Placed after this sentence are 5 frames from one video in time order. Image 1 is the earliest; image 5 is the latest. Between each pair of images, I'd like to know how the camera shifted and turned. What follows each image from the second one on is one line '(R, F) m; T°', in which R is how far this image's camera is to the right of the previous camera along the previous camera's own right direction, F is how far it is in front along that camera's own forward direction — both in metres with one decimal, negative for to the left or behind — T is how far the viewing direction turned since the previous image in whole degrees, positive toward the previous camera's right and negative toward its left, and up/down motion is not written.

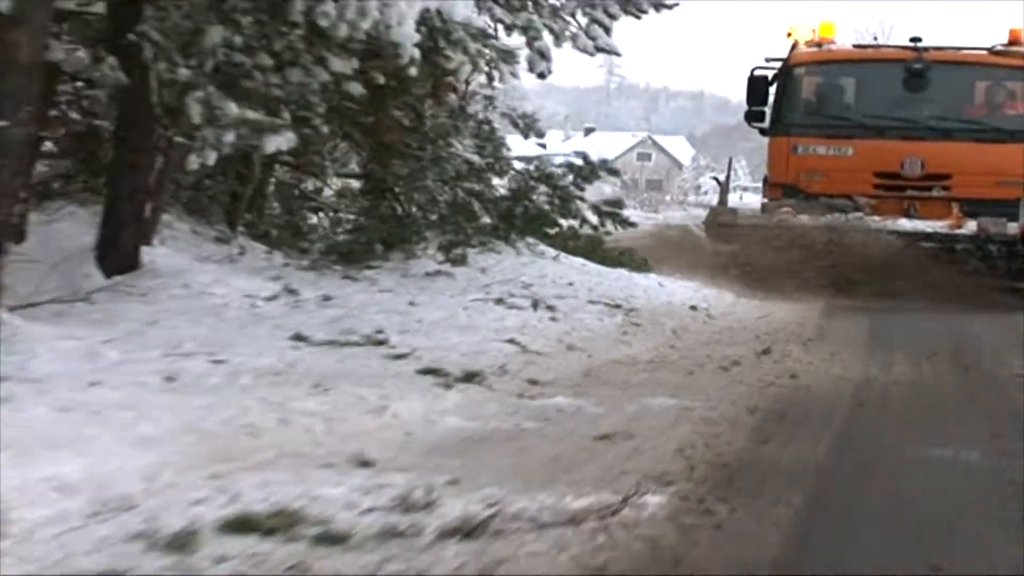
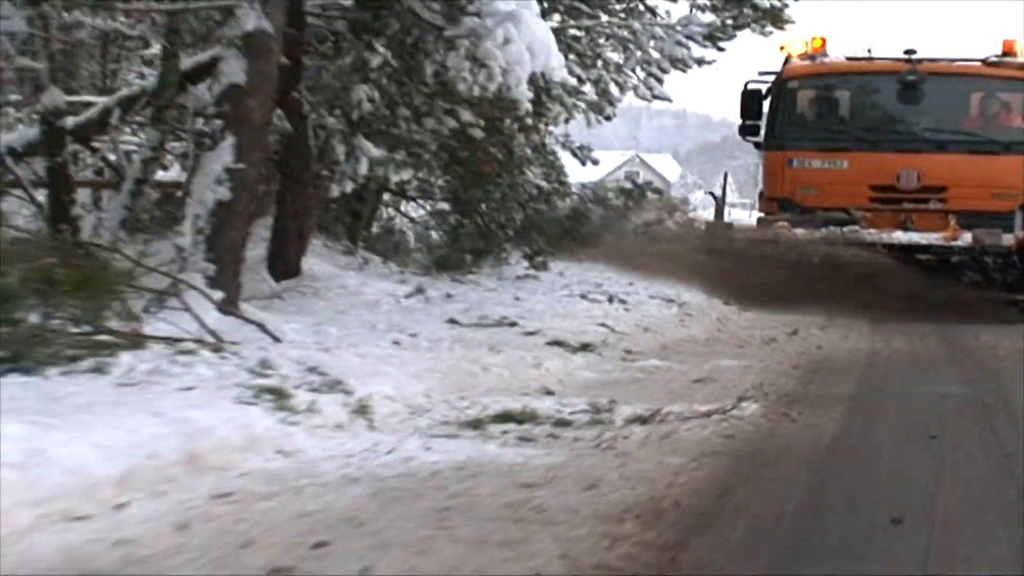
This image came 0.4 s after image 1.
(-1.1, -3.4) m; +1°
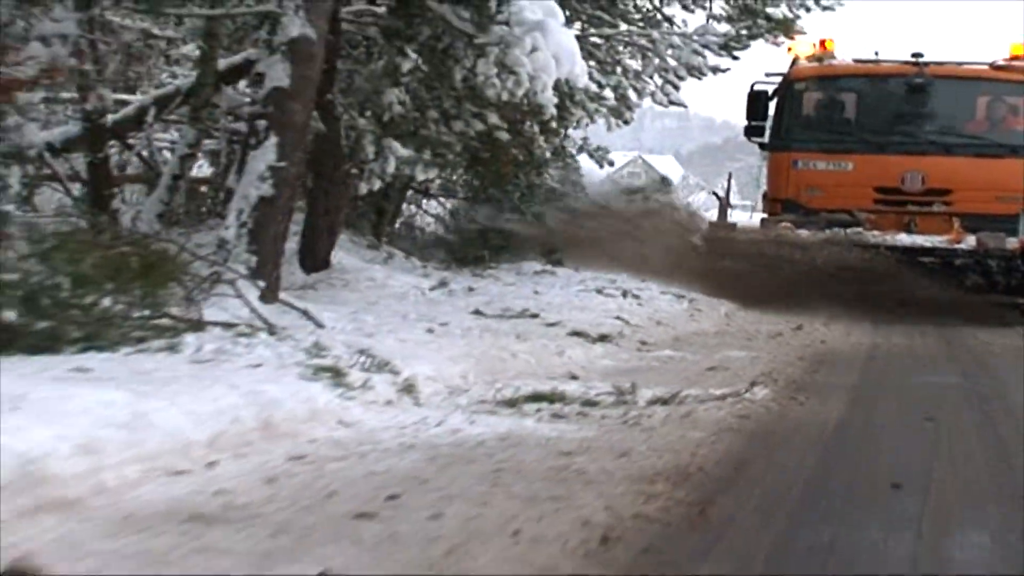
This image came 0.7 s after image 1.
(-0.2, -0.8) m; 0°
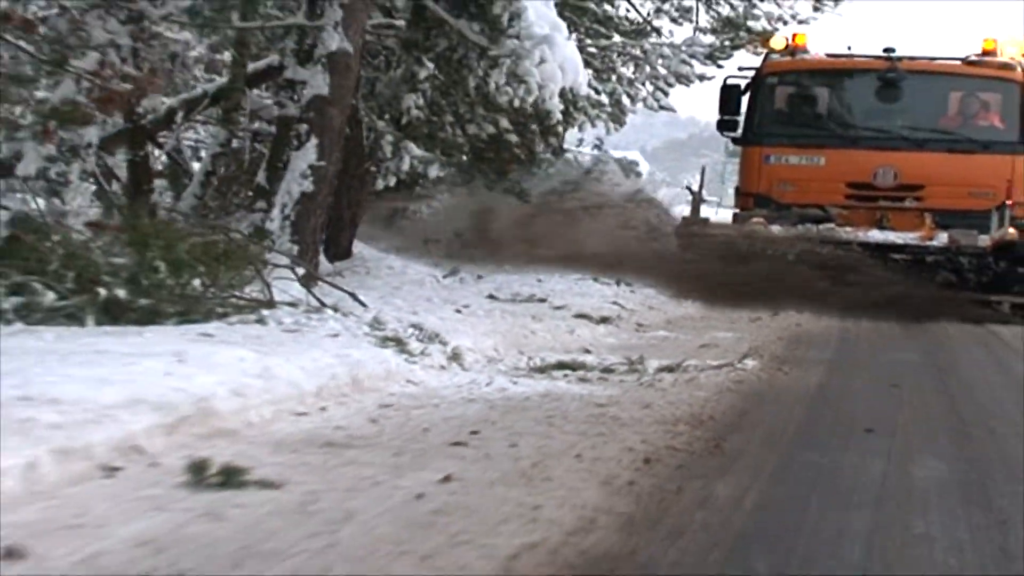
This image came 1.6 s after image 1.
(-0.6, -1.6) m; +2°
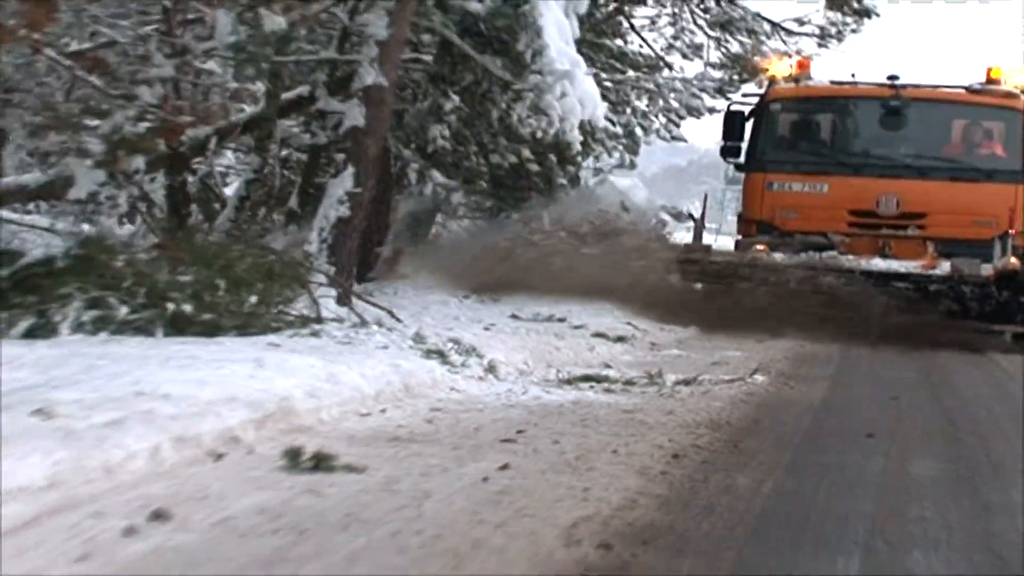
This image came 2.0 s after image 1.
(-0.3, -1.0) m; 0°
